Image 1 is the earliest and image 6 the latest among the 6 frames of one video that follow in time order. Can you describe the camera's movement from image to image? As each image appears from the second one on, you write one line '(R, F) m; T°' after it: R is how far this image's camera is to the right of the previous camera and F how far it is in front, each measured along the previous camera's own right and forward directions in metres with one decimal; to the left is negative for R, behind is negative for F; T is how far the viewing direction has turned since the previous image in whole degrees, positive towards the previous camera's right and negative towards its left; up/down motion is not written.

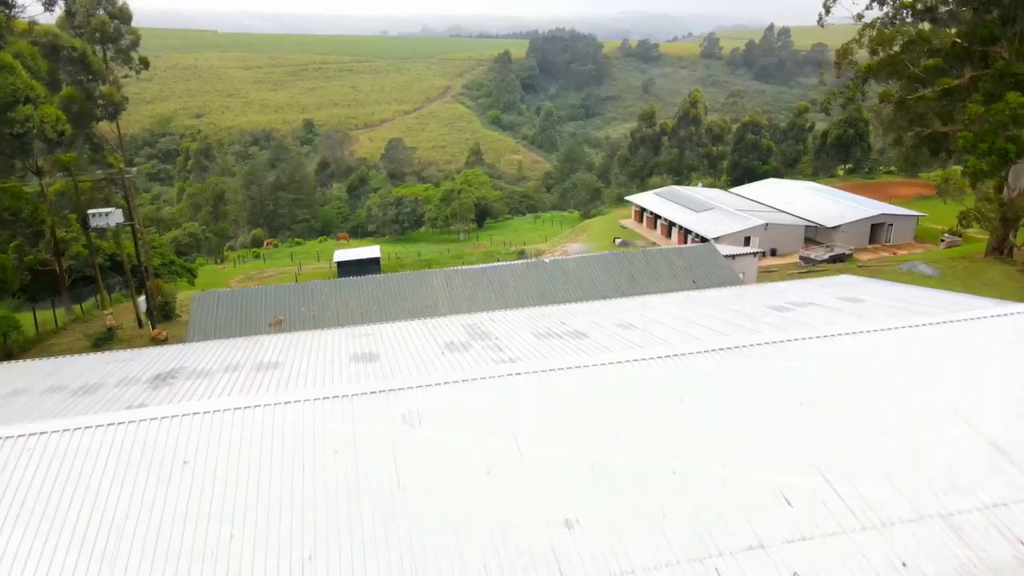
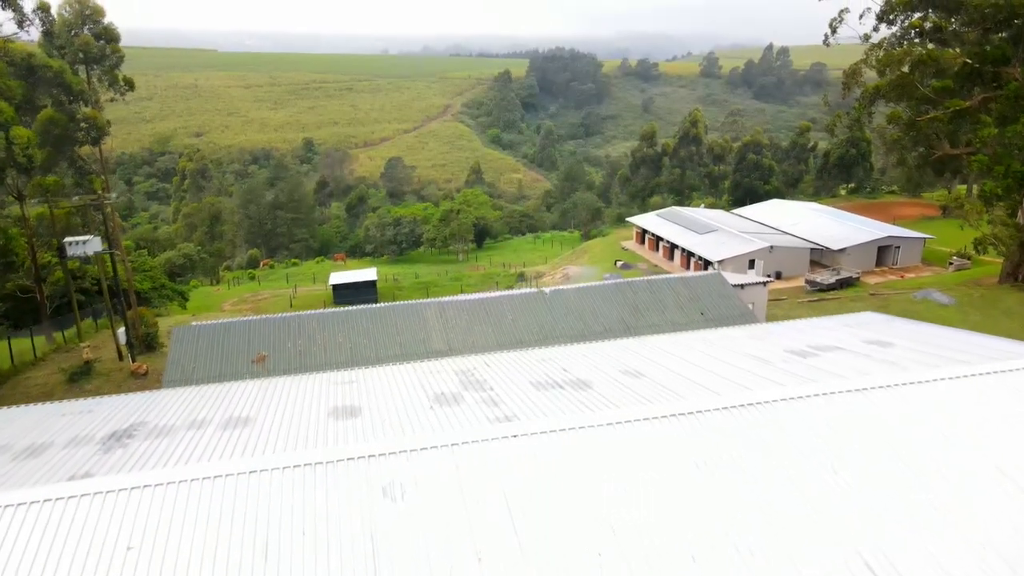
(0.0, +0.7) m; 0°
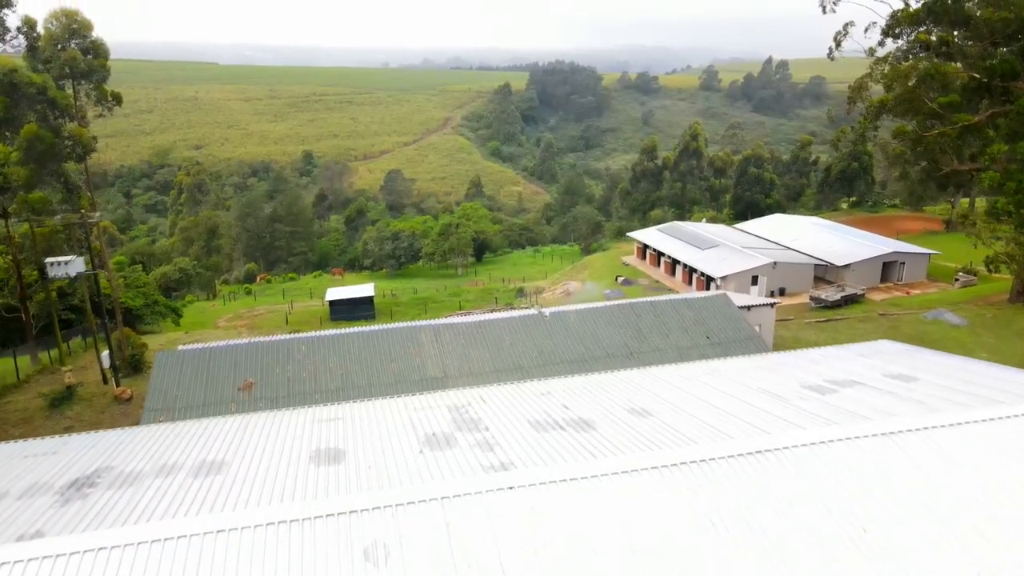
(0.0, +0.5) m; 0°
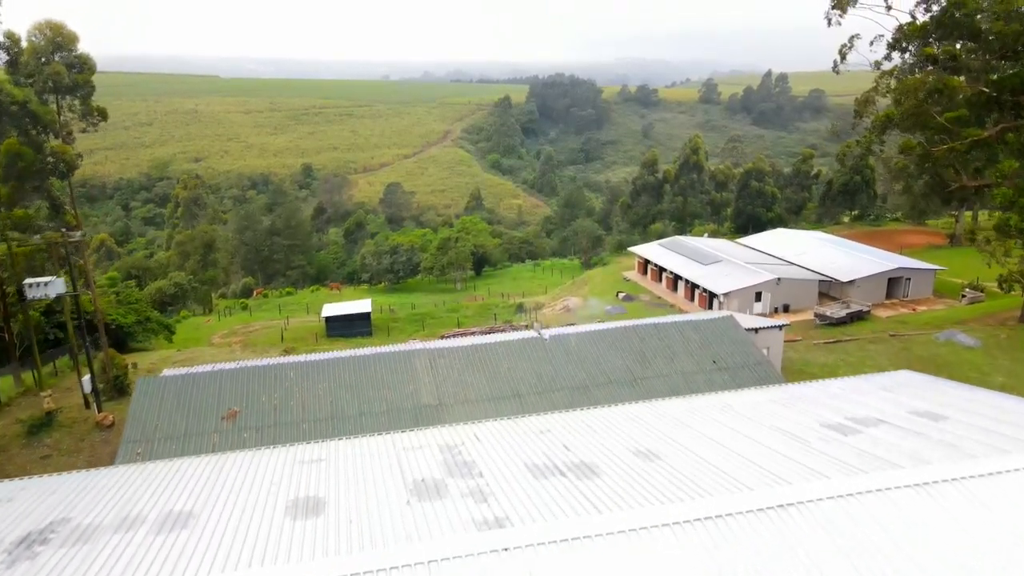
(0.0, +0.5) m; 0°
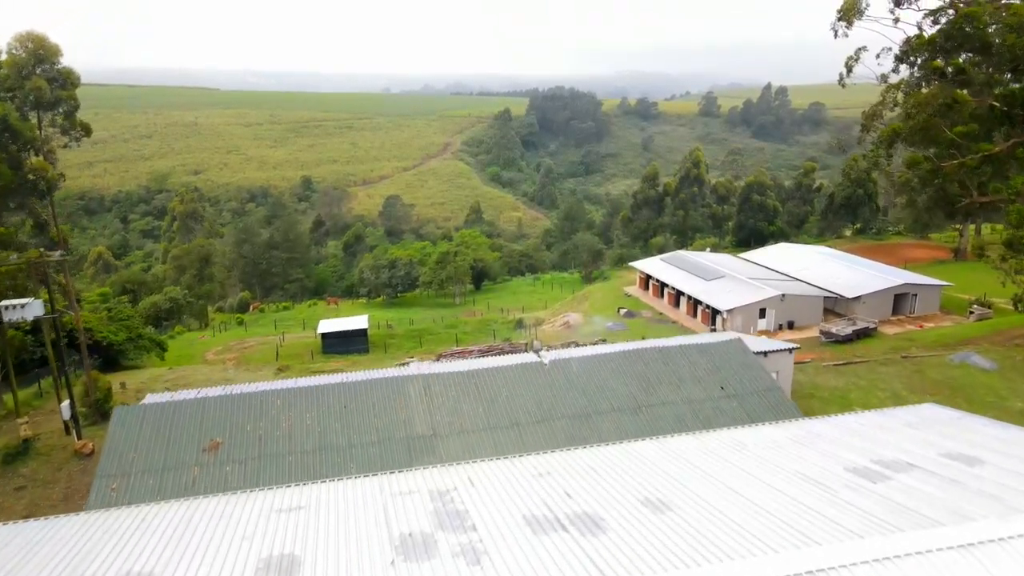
(0.0, +0.6) m; 0°
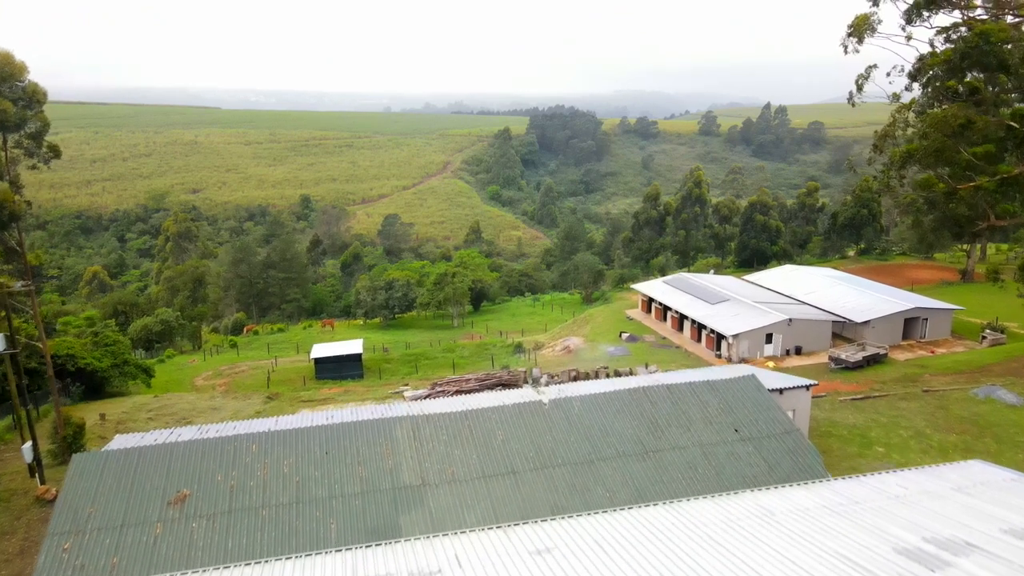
(0.0, +0.9) m; 0°
